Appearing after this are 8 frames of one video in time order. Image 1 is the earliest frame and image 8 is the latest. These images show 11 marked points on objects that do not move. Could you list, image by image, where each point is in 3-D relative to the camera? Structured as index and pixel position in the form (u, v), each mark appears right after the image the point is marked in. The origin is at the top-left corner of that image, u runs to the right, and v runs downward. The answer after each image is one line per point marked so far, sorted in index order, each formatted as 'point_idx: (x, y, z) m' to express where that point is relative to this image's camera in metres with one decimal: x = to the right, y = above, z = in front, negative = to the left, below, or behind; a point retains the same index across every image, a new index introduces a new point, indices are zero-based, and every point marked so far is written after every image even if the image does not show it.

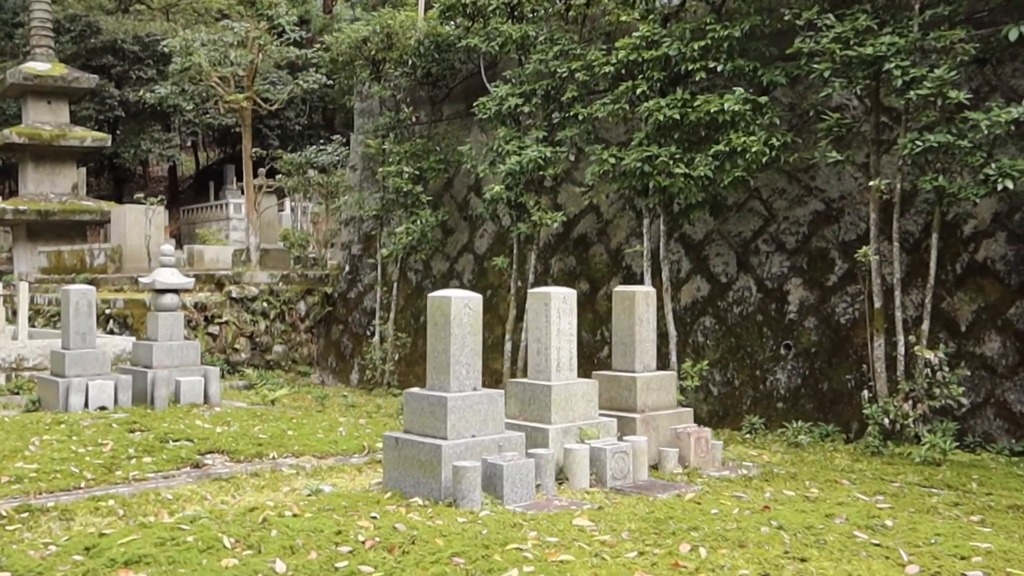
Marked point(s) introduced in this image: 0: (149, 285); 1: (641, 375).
0: (-3.2, 0.0, +7.8) m
1: (+0.7, -0.5, +4.9) m
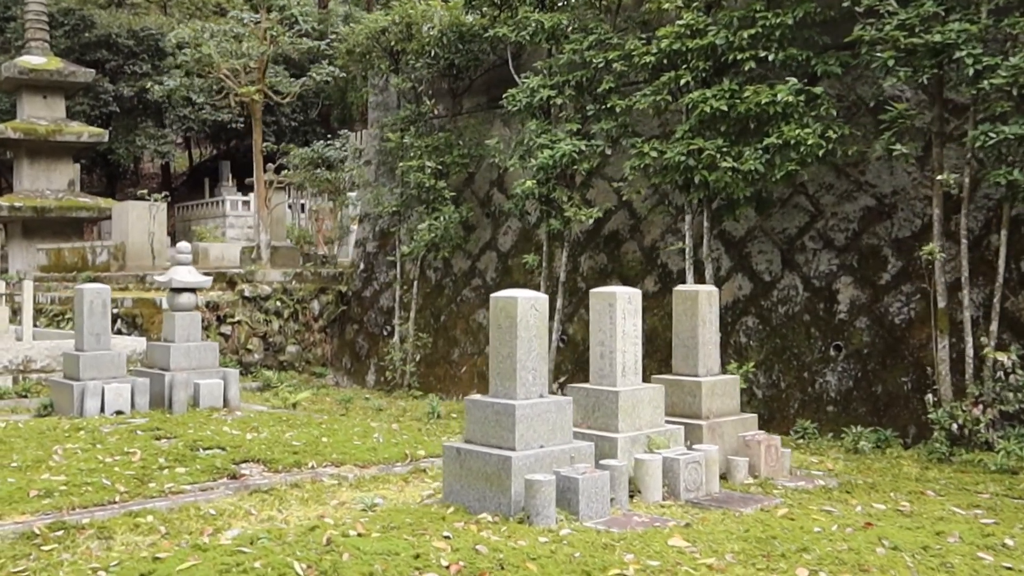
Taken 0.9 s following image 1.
0: (-2.9, 0.0, +7.5) m
1: (+1.0, -0.5, +4.7) m
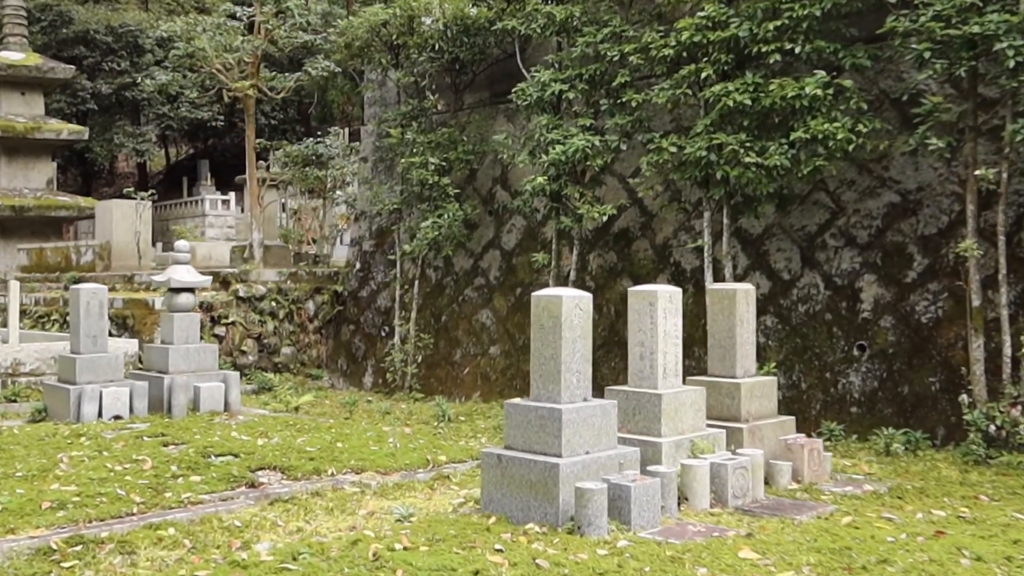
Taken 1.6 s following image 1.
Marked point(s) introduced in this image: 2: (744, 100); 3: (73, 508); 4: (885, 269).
0: (-2.8, 0.0, +7.2) m
1: (+1.2, -0.5, +4.5) m
2: (+1.6, +1.3, +6.1) m
3: (-1.9, -0.9, +3.7) m
4: (+2.6, +0.1, +6.2) m
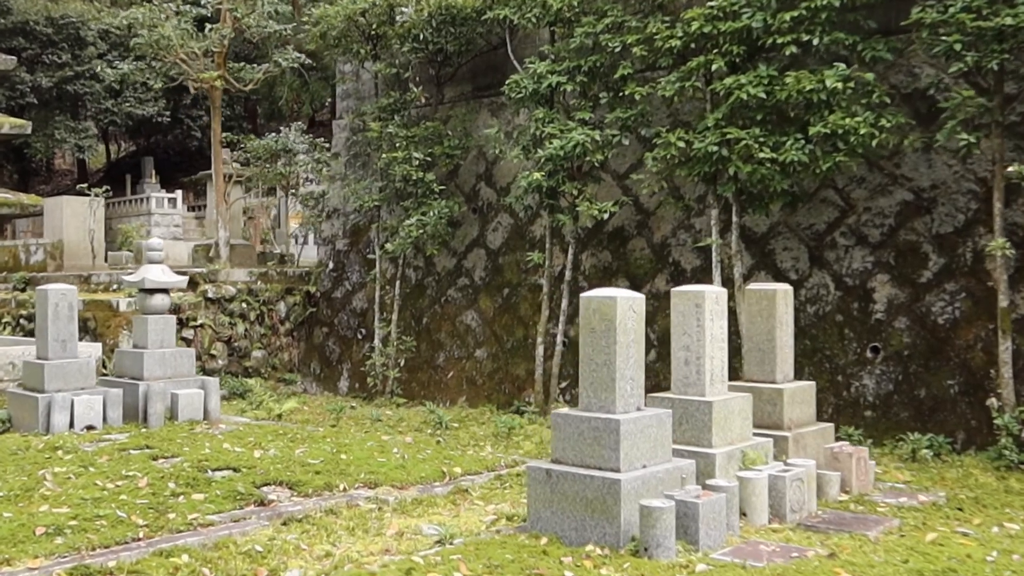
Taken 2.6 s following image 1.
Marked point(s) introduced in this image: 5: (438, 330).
0: (-2.9, 0.0, +6.7) m
1: (+1.3, -0.5, +4.3) m
2: (+1.7, +1.3, +5.9) m
3: (-1.7, -0.9, +3.3) m
4: (+2.7, +0.1, +6.1) m
5: (-0.8, -0.4, +9.2) m
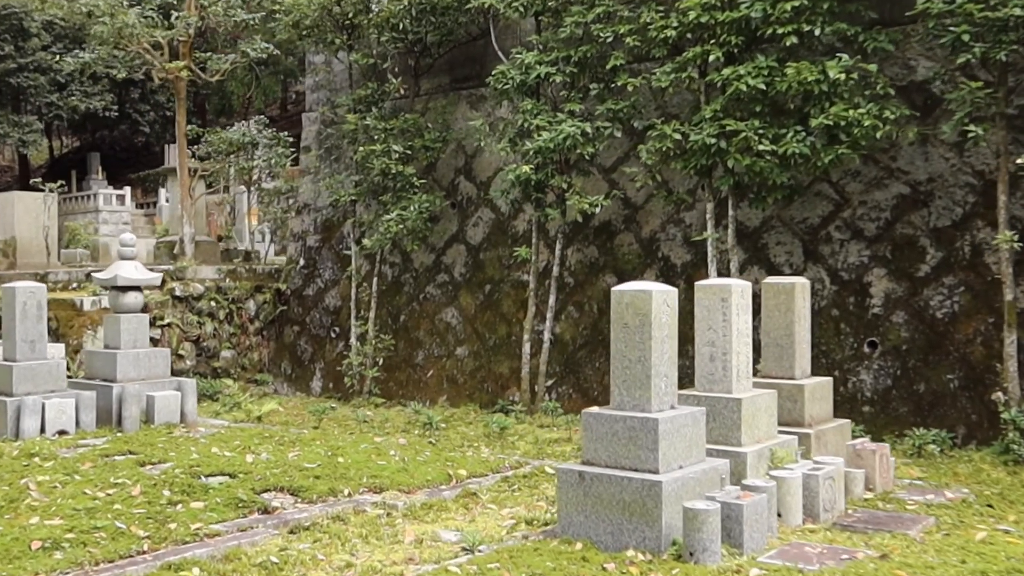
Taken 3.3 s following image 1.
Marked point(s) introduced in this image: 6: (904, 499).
0: (-2.9, +0.1, +6.4) m
1: (+1.4, -0.4, +4.2) m
2: (+1.6, +1.3, +5.8) m
3: (-1.5, -0.9, +3.0) m
4: (+2.6, +0.2, +6.1) m
5: (-1.0, -0.4, +9.0) m
6: (+1.7, -0.9, +3.9) m
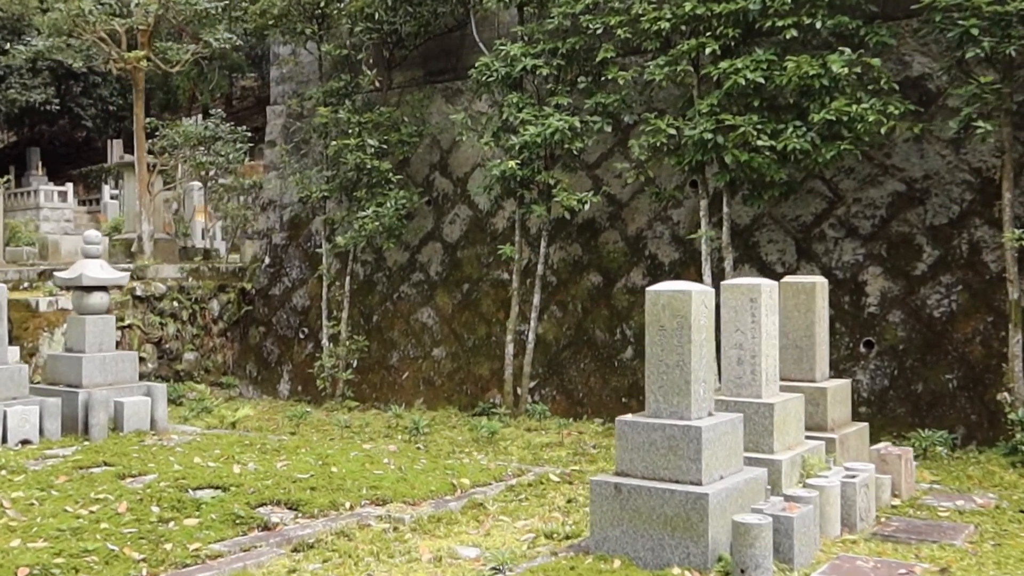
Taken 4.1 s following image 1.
0: (-3.0, +0.1, +6.0) m
1: (+1.4, -0.4, +4.0) m
2: (+1.6, +1.3, +5.6) m
3: (-1.4, -0.9, +2.7) m
4: (+2.6, +0.2, +6.0) m
5: (-1.2, -0.4, +8.7) m
6: (+1.8, -0.9, +3.8) m
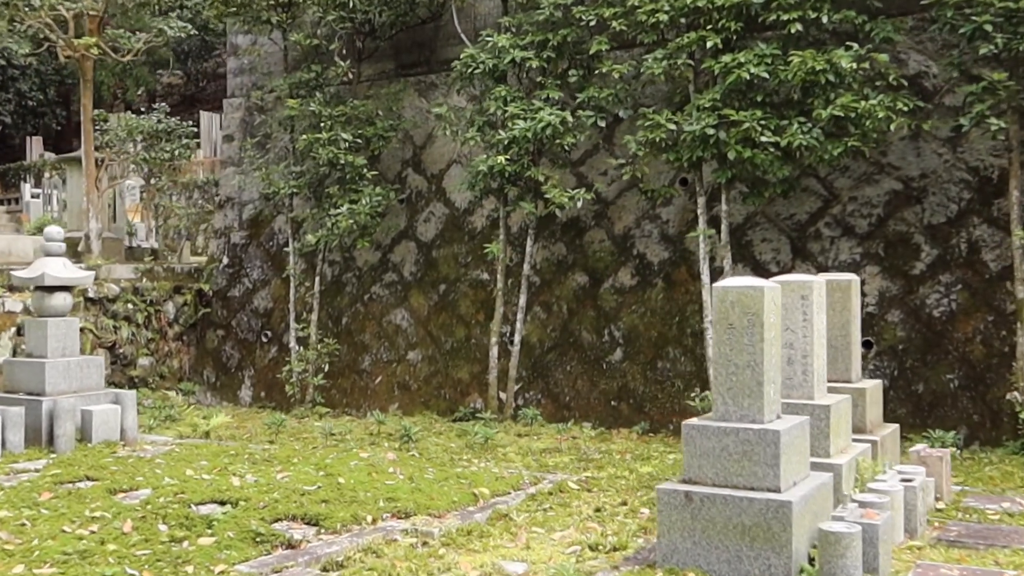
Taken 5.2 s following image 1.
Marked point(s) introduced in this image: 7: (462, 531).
0: (-3.0, +0.1, +5.5) m
1: (+1.6, -0.4, +3.9) m
2: (+1.6, +1.4, +5.5) m
3: (-1.2, -0.9, +2.4) m
4: (+2.5, +0.2, +5.9) m
5: (-1.4, -0.4, +8.4) m
6: (+1.9, -0.9, +3.7) m
7: (-0.2, -1.0, +3.6) m
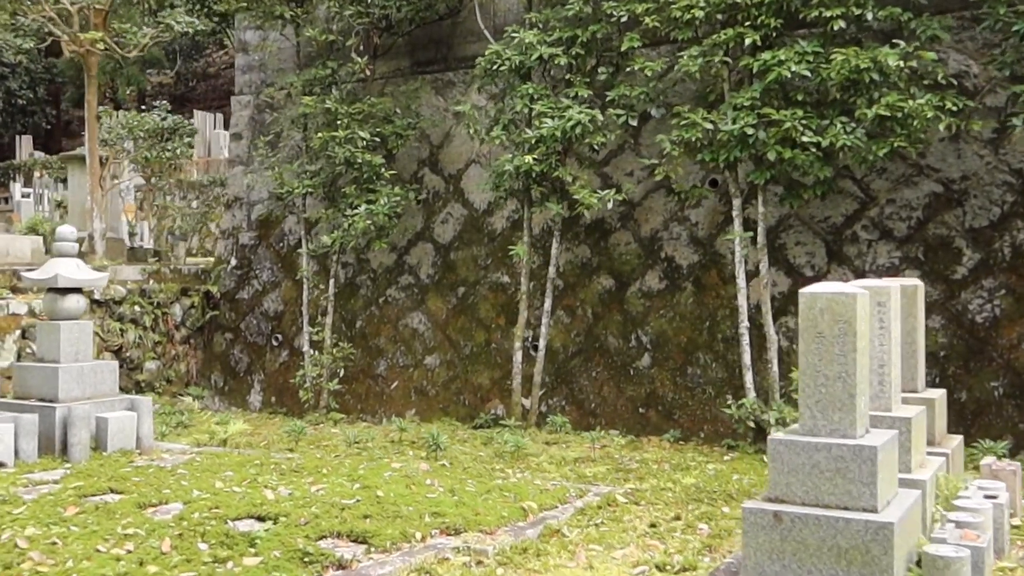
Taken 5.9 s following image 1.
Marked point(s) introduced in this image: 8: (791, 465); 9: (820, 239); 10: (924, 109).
0: (-2.8, +0.1, +5.3) m
1: (+1.8, -0.5, +3.7) m
2: (+1.8, +1.3, +5.4) m
3: (-0.9, -0.9, +2.2) m
4: (+2.7, +0.2, +5.8) m
5: (-1.2, -0.4, +8.1) m
6: (+2.2, -0.9, +3.5) m
7: (0.0, -1.0, +3.4) m
8: (+0.9, -0.5, +2.7) m
9: (+2.2, +0.3, +6.1) m
10: (+2.4, +1.1, +5.2) m
